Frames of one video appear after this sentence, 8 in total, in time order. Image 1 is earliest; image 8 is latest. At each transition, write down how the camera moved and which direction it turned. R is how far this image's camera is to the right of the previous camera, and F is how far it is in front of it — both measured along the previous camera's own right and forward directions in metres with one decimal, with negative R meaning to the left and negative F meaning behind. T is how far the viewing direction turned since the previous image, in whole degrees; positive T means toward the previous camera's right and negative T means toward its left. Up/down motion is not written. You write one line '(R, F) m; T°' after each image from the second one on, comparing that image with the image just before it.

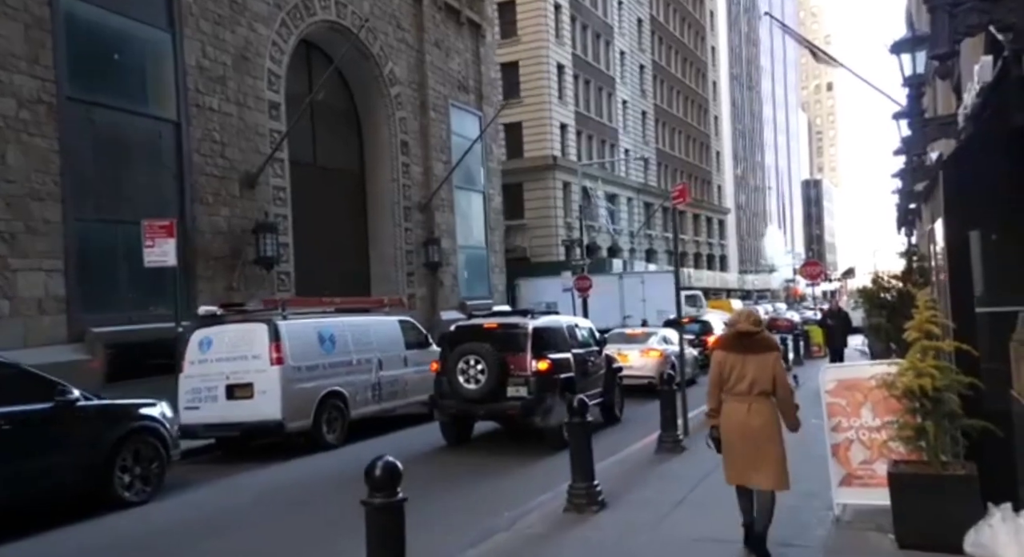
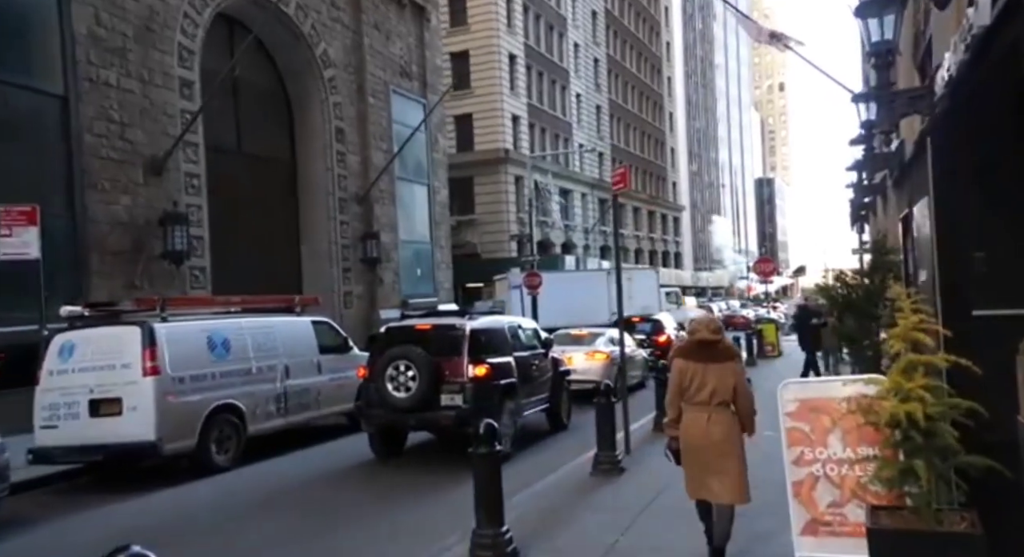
(+0.5, +1.5) m; +3°
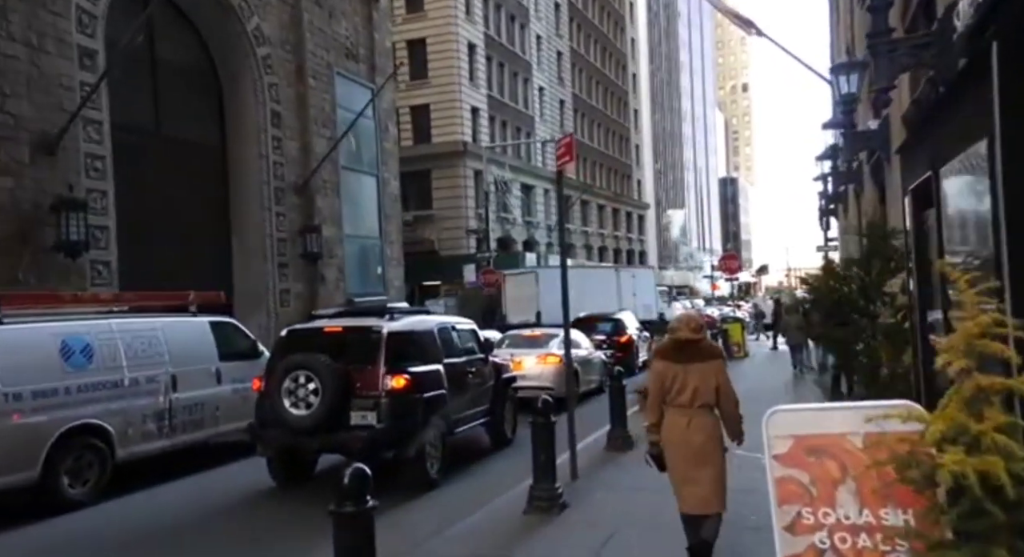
(+0.4, +1.9) m; +2°
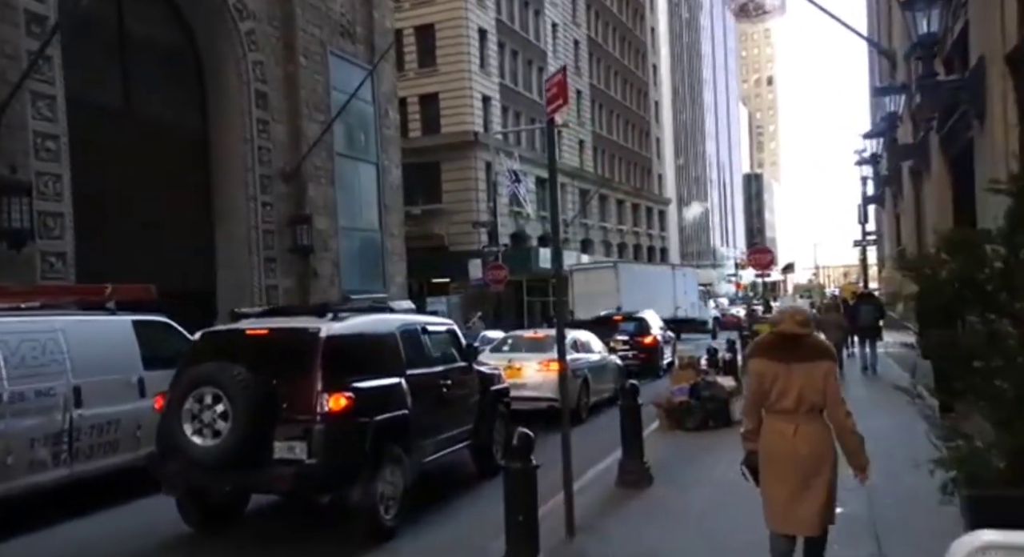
(+0.3, +2.2) m; -1°
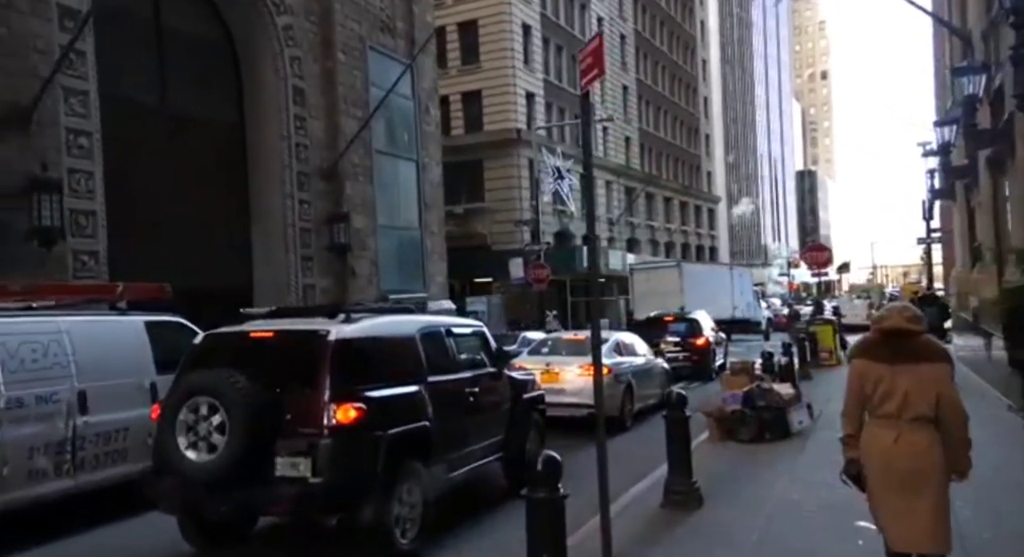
(+0.1, +0.7) m; -3°
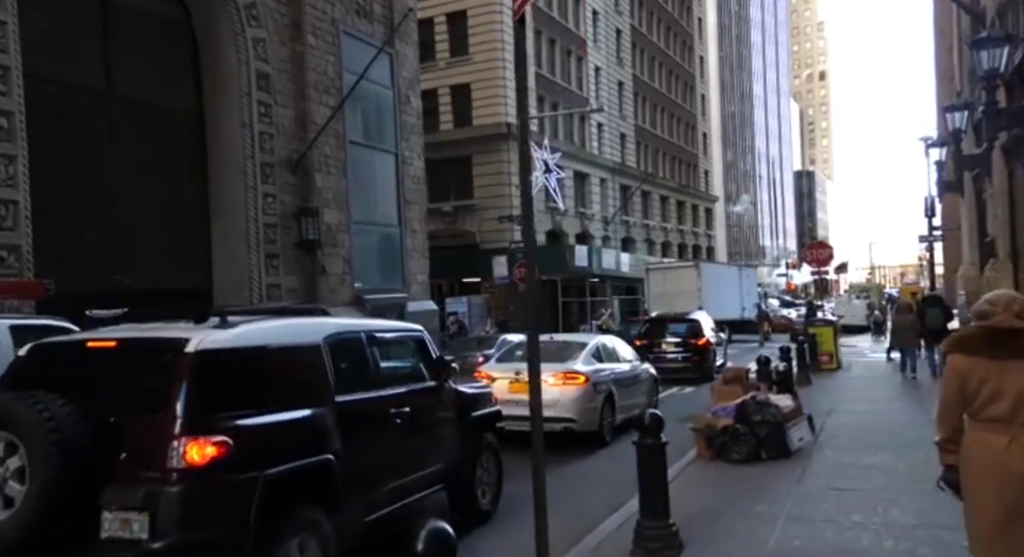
(+0.4, +1.6) m; 0°
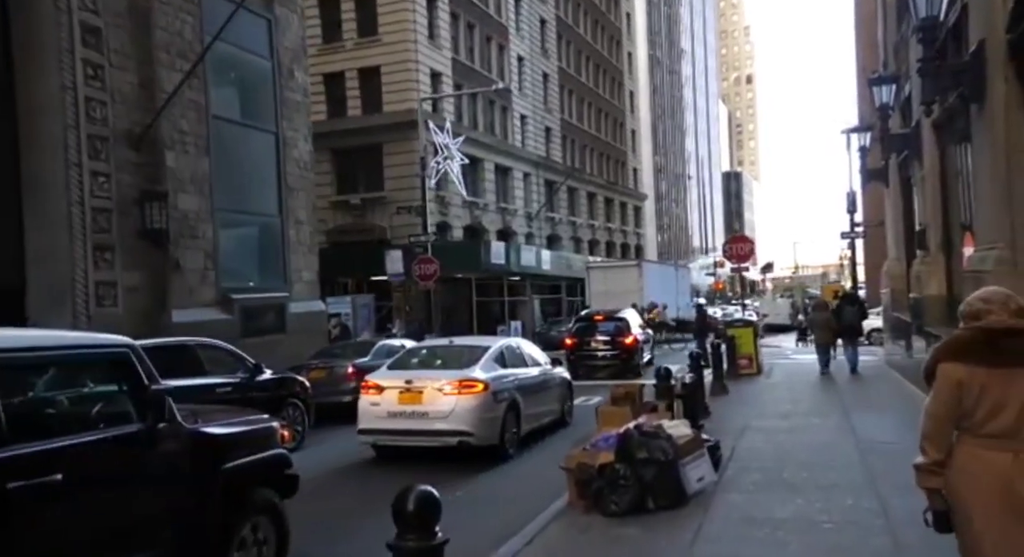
(+1.1, +2.8) m; +4°
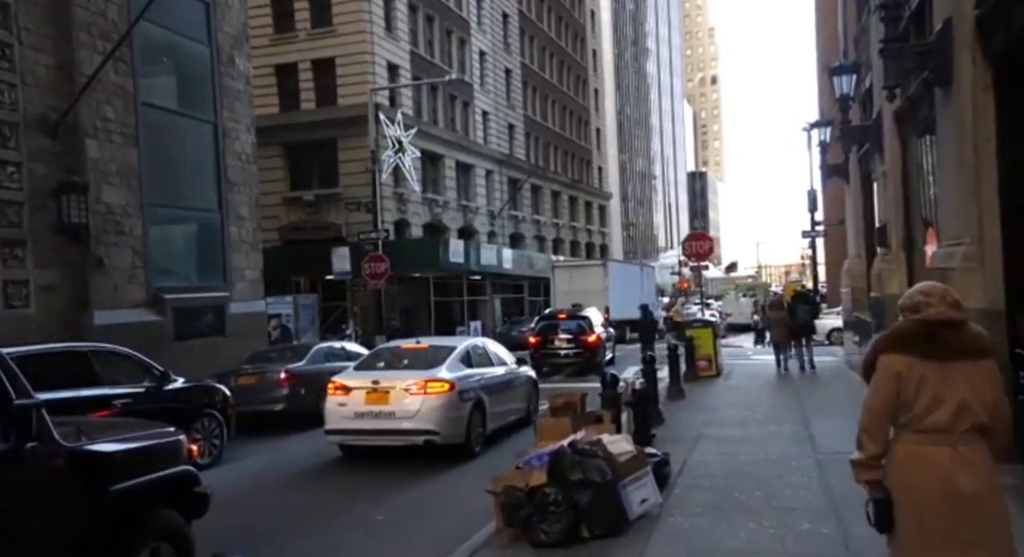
(+0.4, +1.1) m; +2°
